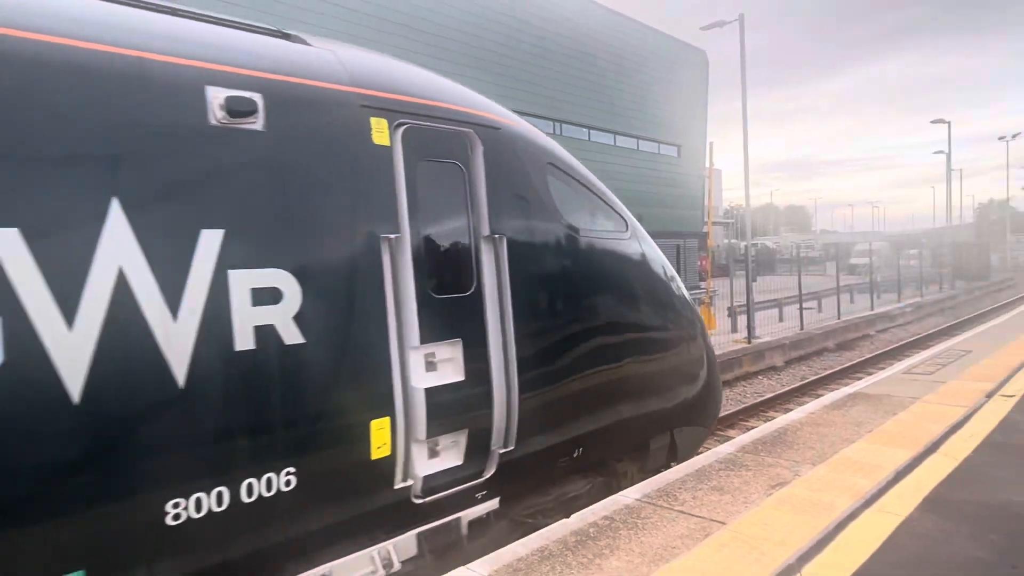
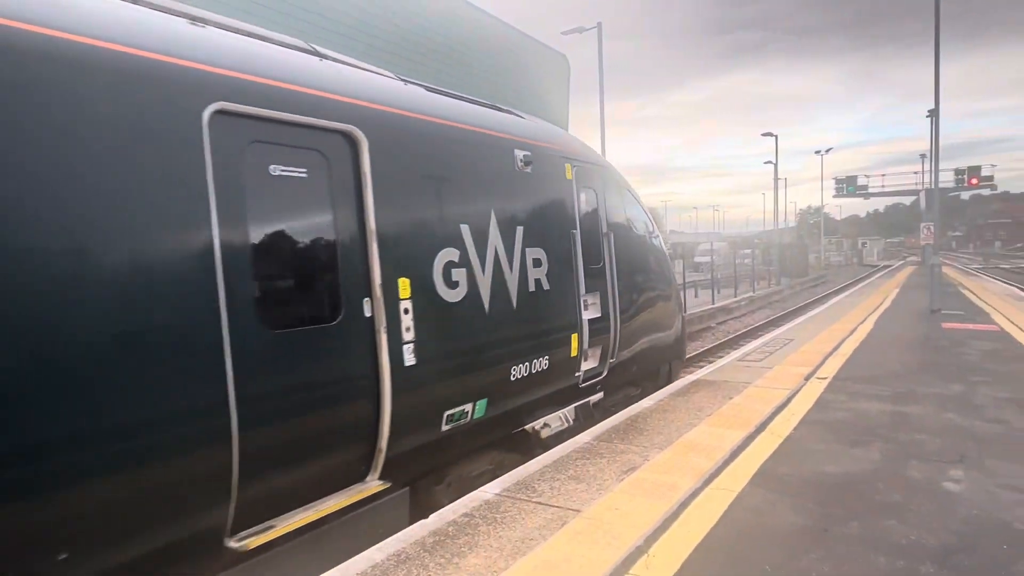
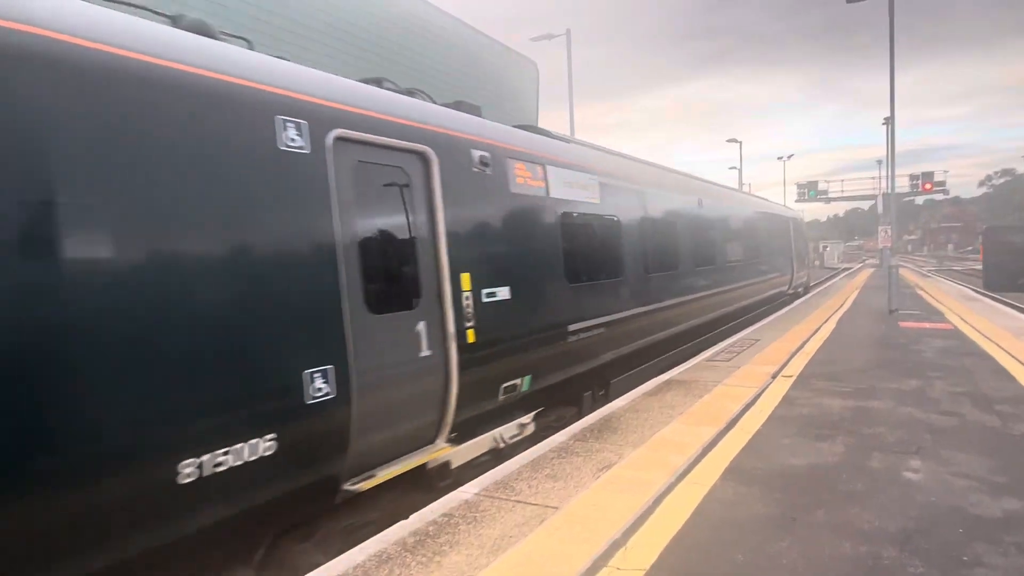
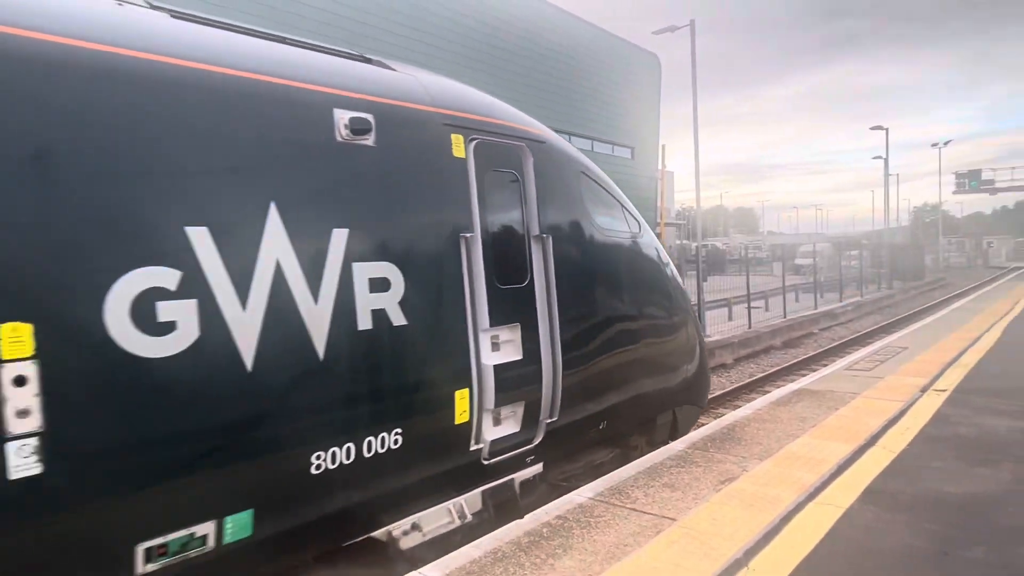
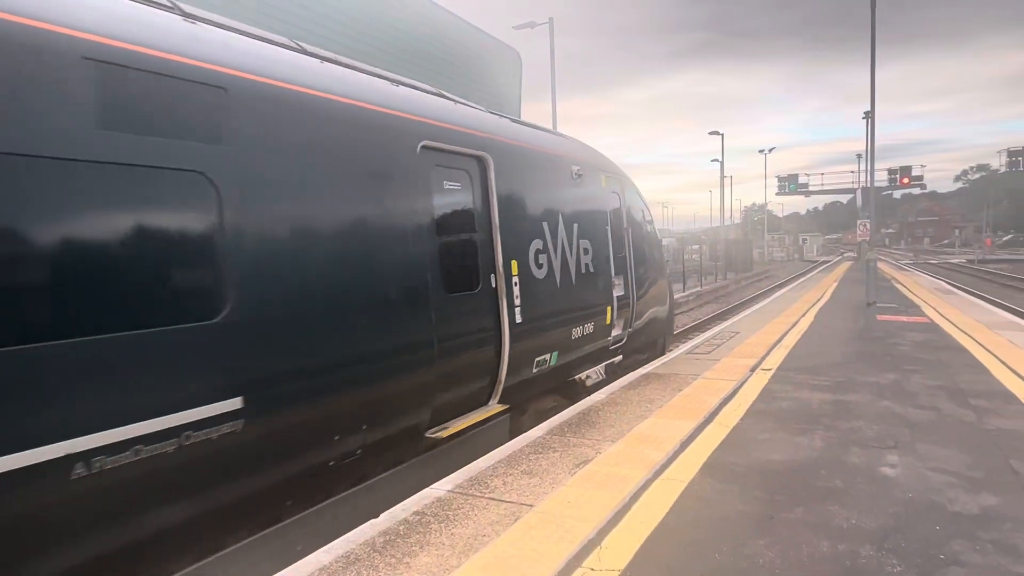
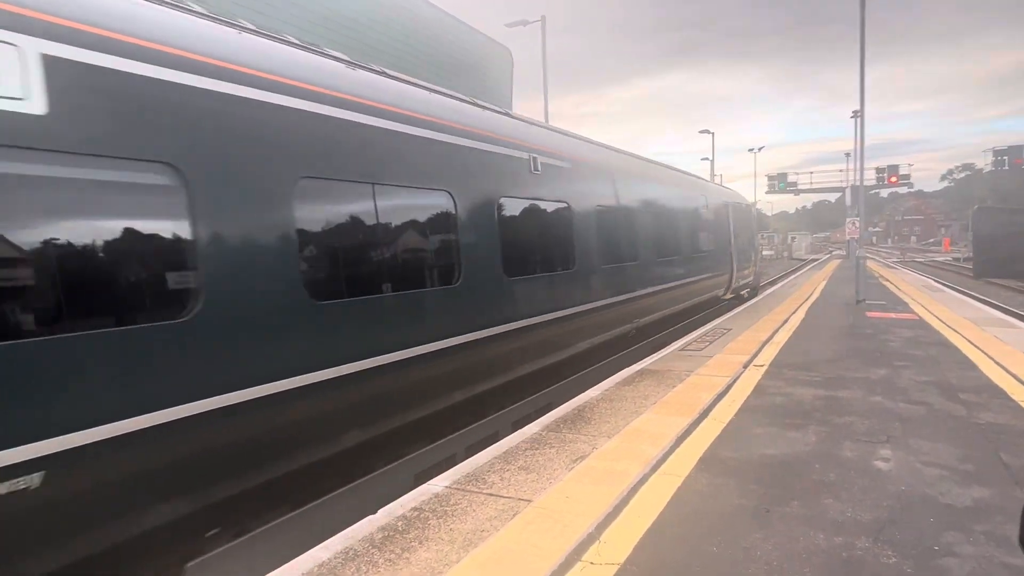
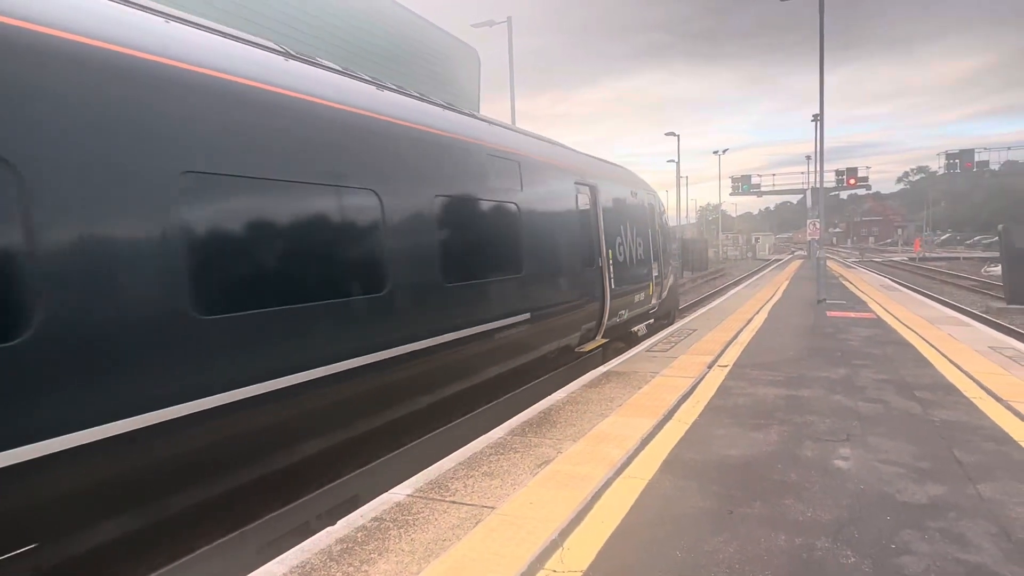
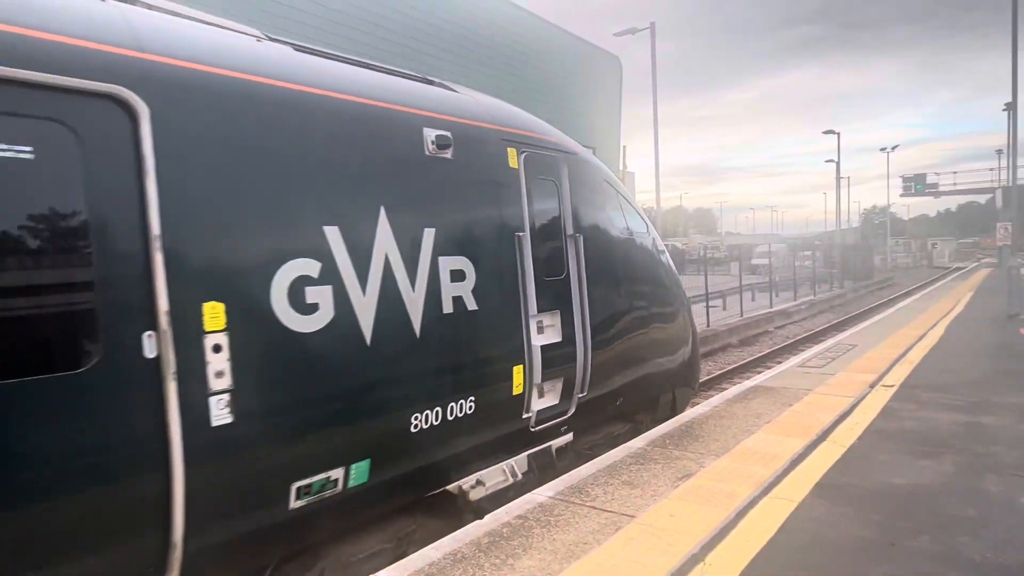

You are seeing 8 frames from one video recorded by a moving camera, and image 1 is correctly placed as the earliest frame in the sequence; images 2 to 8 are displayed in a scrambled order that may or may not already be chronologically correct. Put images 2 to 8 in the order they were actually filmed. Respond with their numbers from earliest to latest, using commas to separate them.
4, 8, 2, 5, 7, 6, 3
